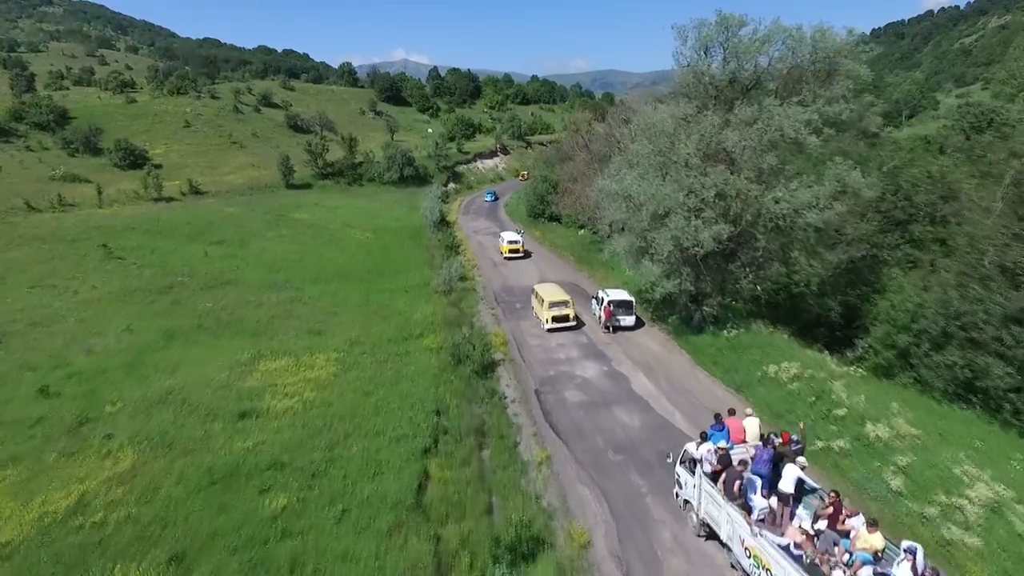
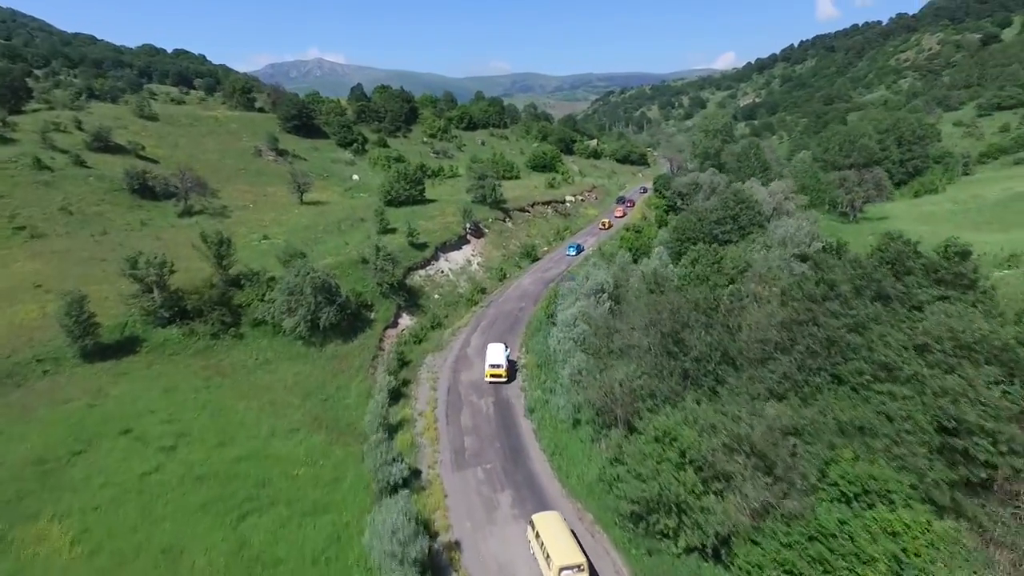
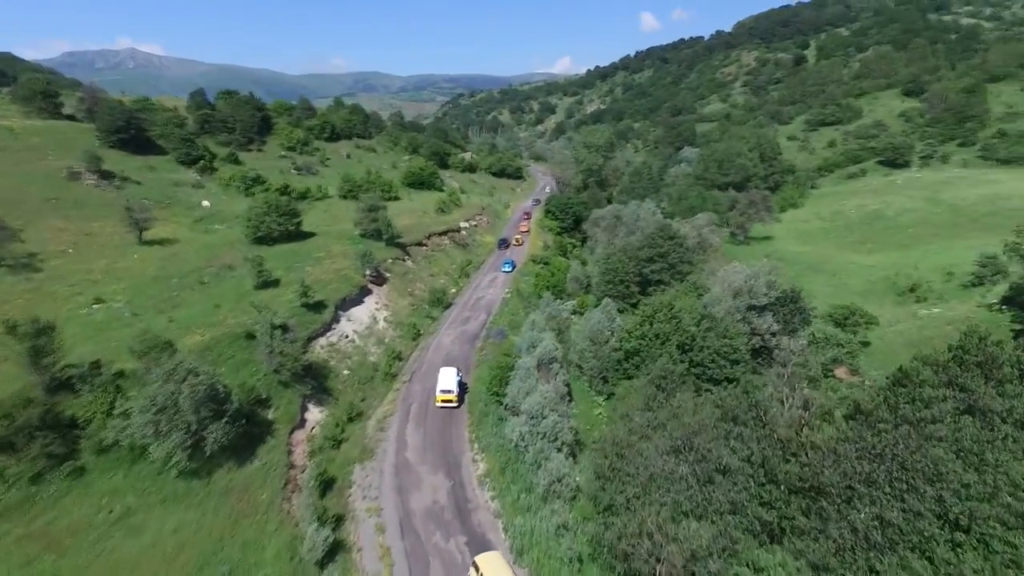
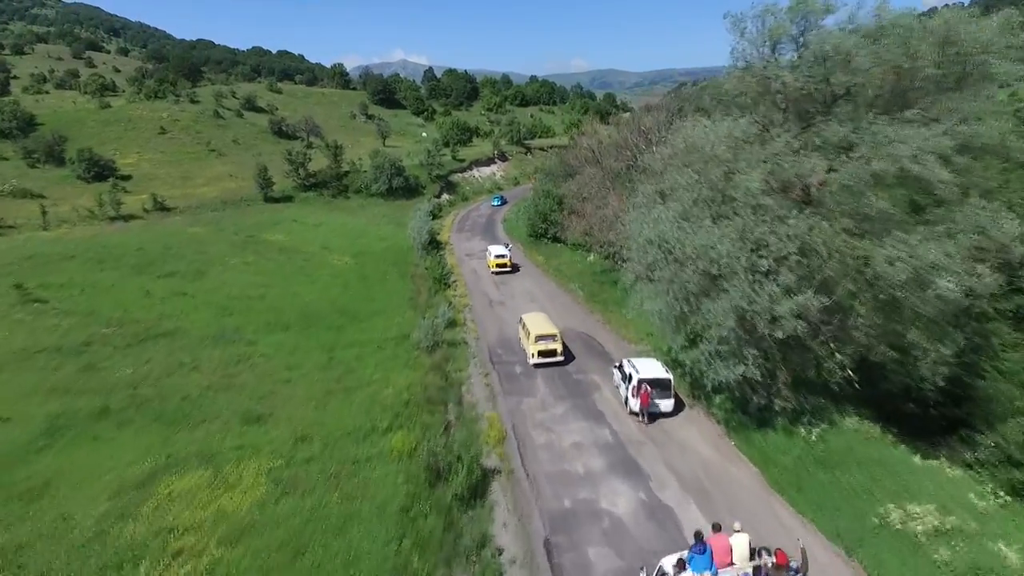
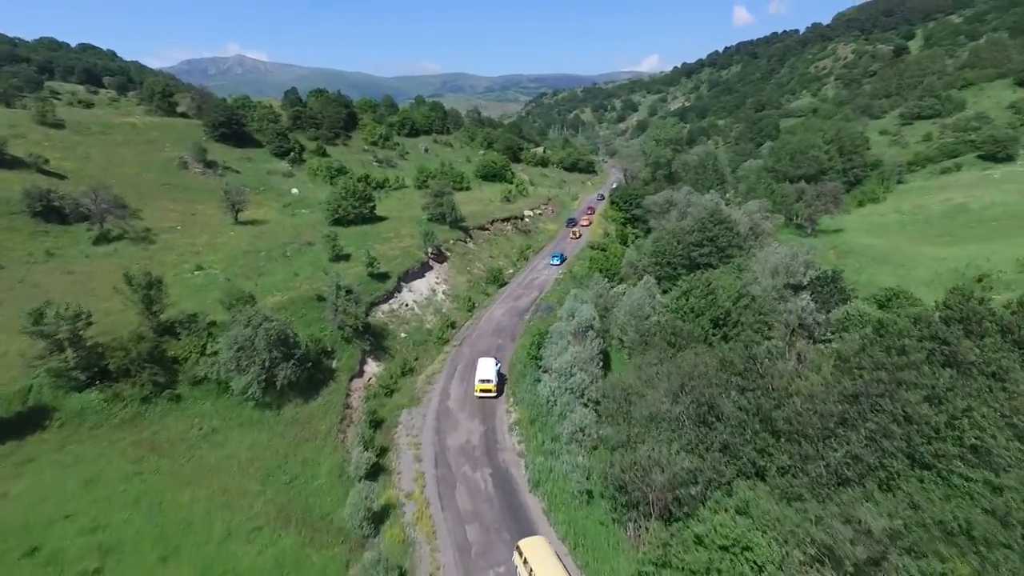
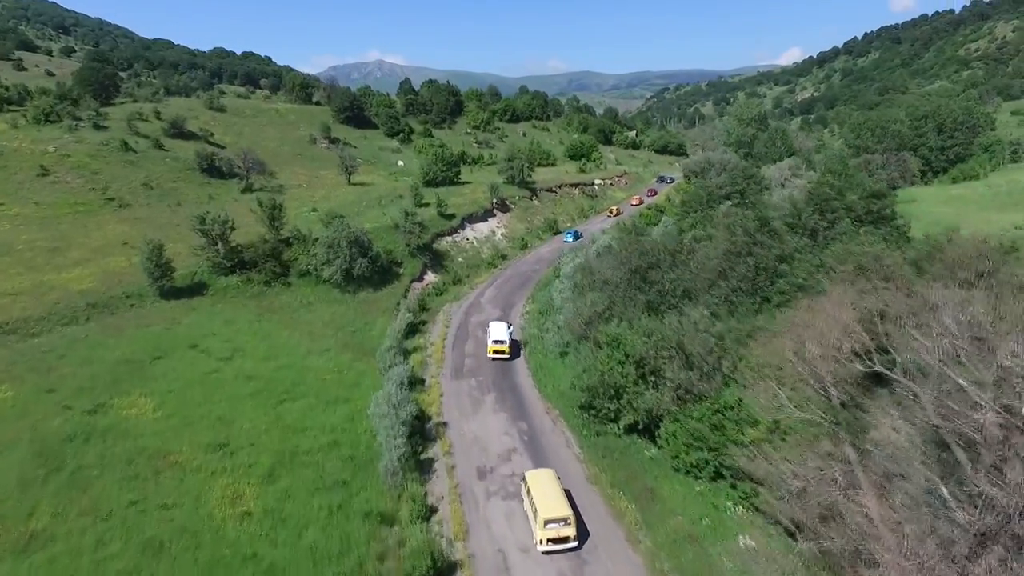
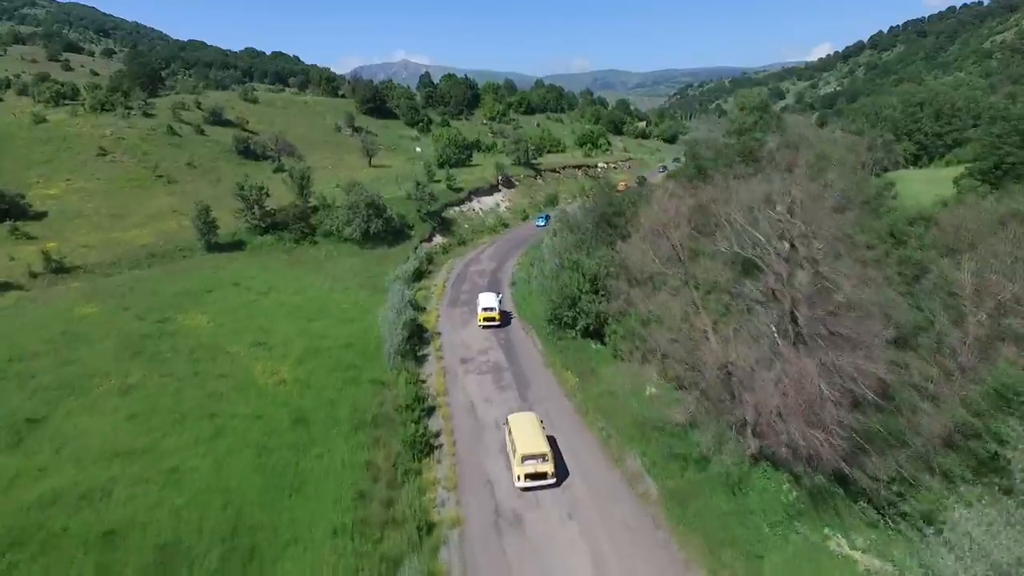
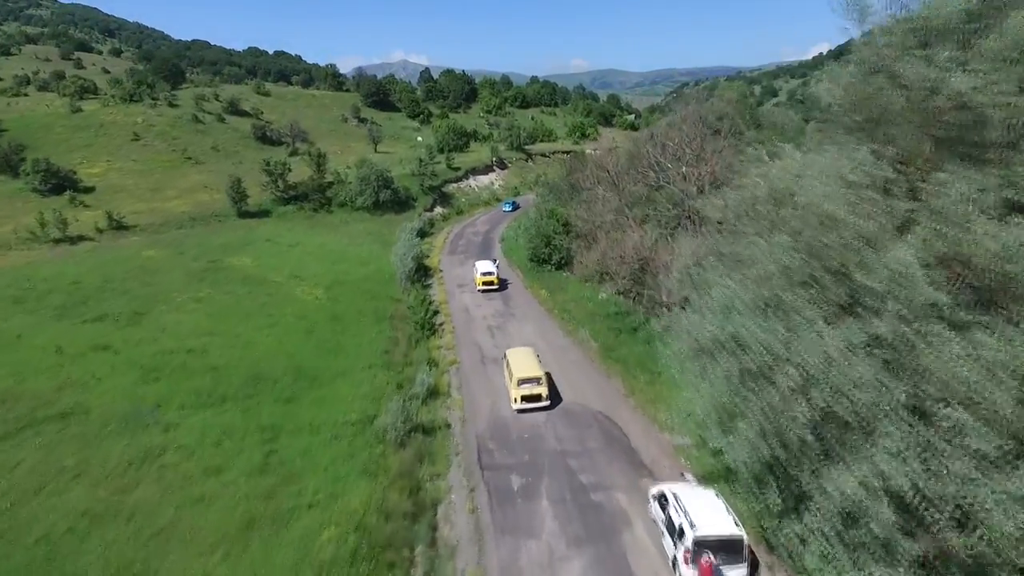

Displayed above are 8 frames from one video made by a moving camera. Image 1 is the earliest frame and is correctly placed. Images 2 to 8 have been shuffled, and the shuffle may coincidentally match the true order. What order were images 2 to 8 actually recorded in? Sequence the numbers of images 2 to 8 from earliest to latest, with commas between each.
4, 8, 7, 6, 2, 5, 3
